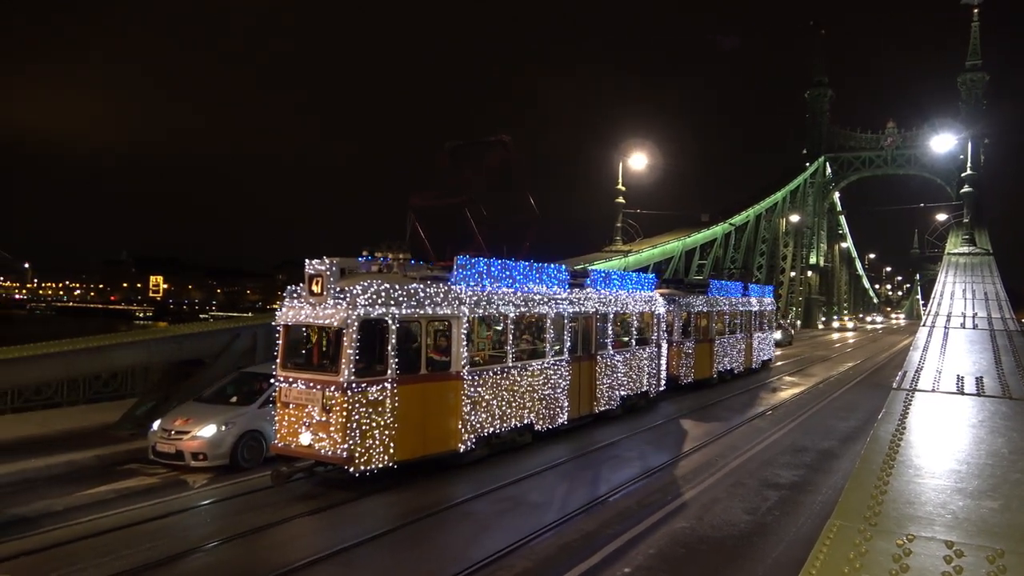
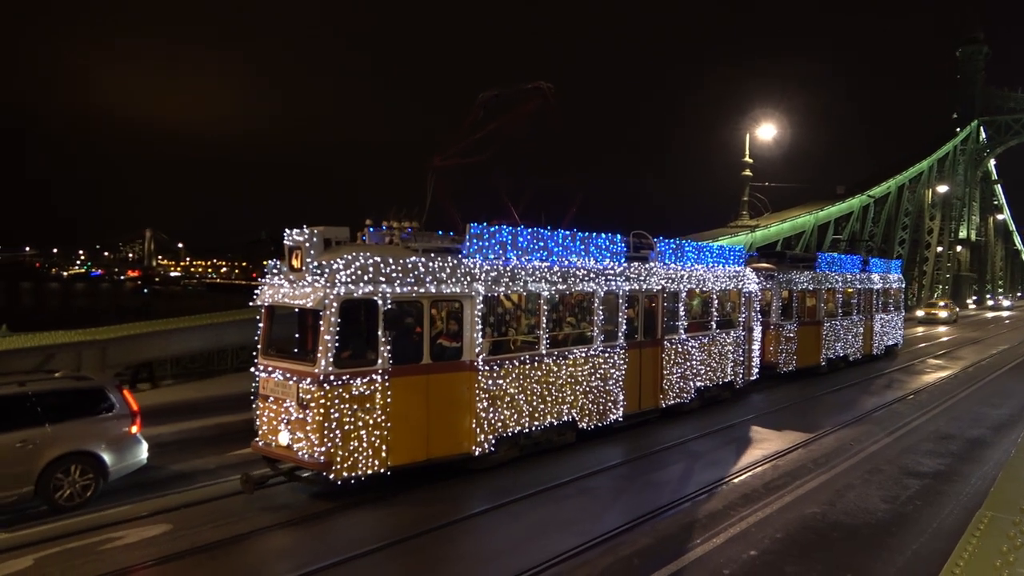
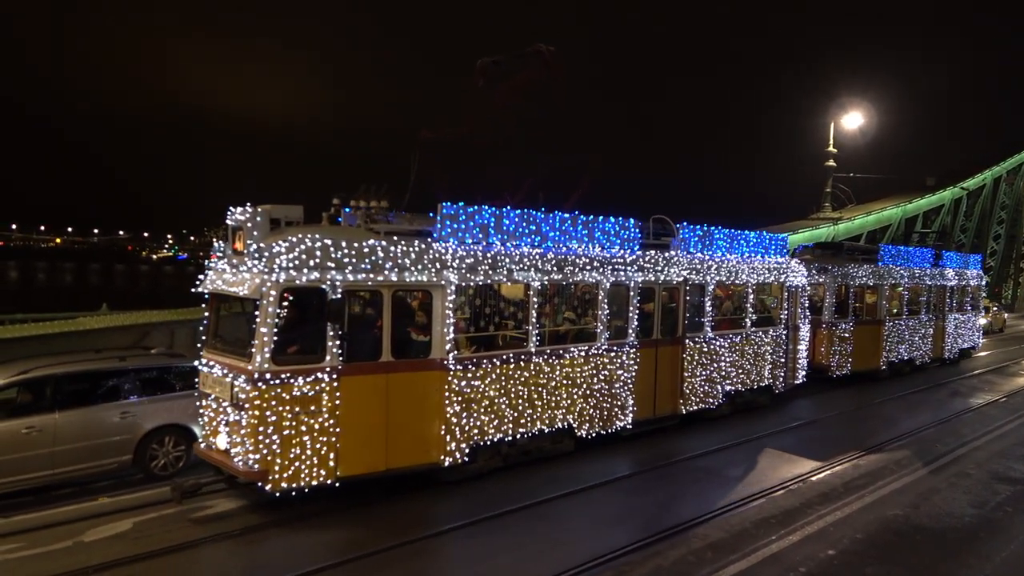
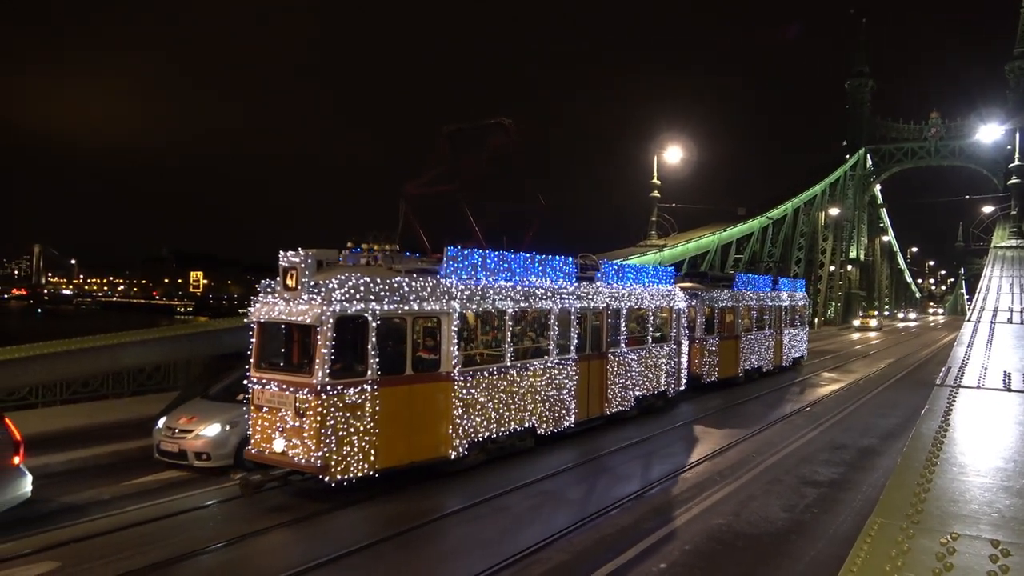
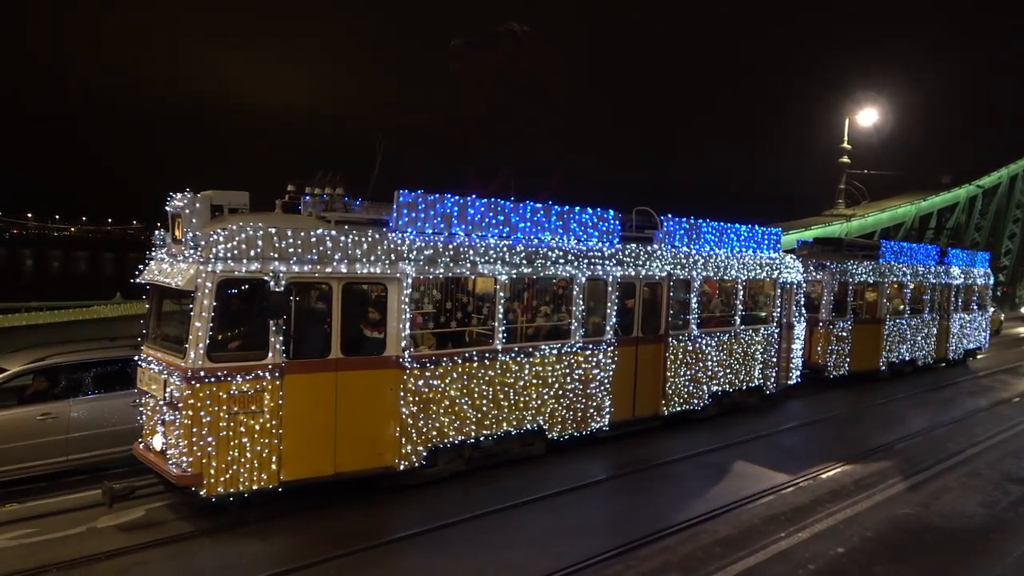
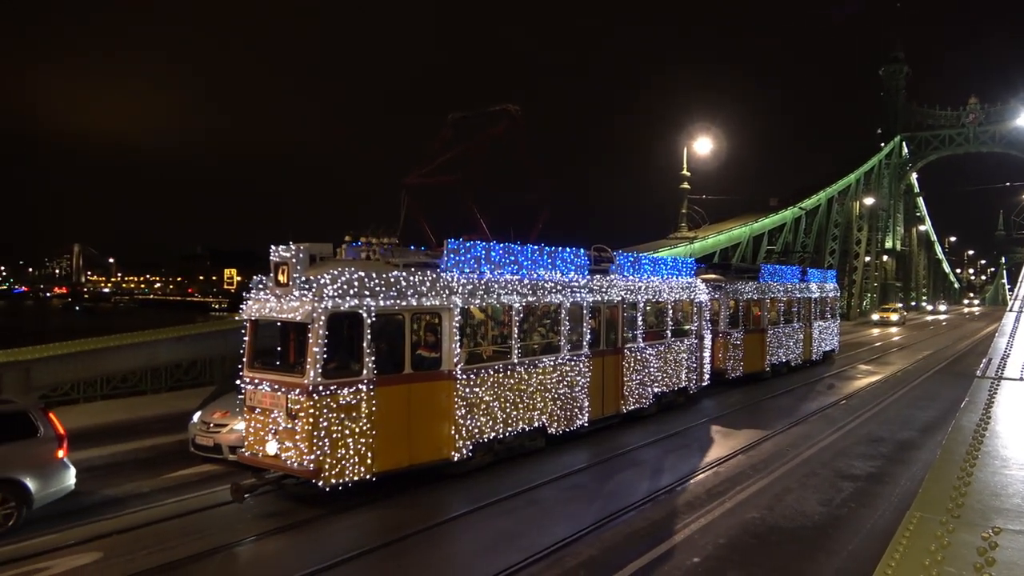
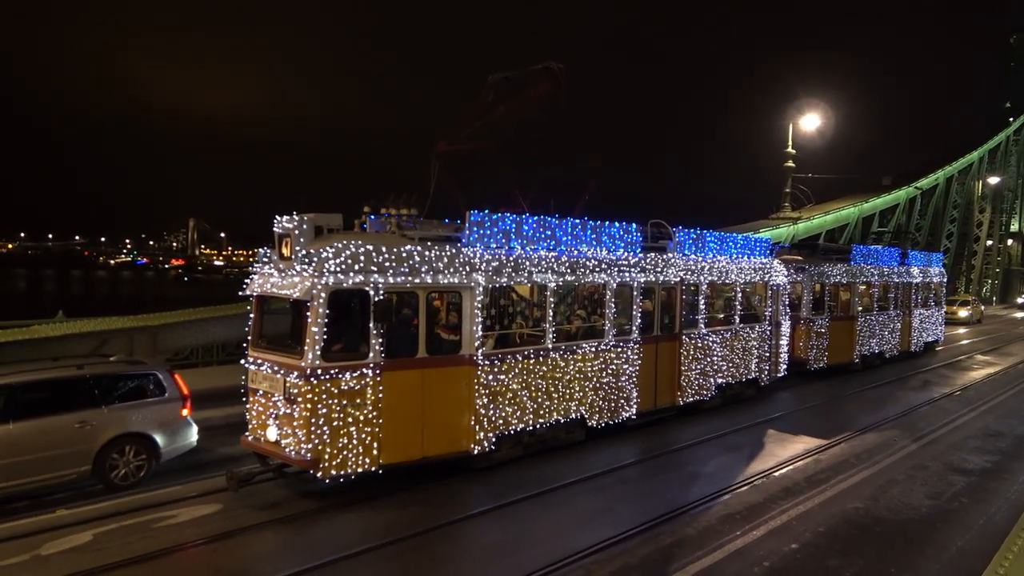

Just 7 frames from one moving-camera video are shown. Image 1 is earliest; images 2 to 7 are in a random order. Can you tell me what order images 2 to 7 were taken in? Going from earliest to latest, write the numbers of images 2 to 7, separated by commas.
4, 6, 2, 7, 3, 5
